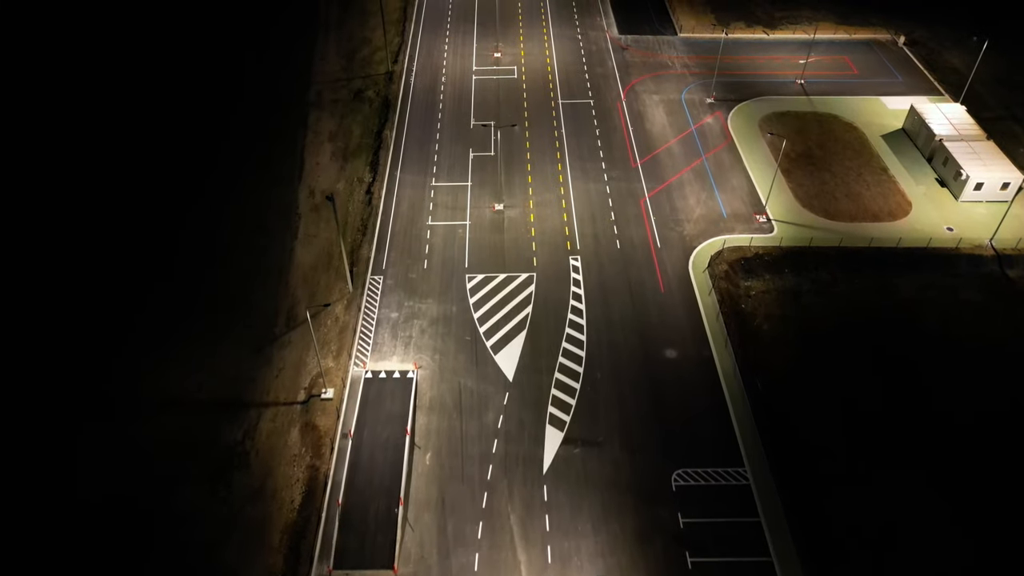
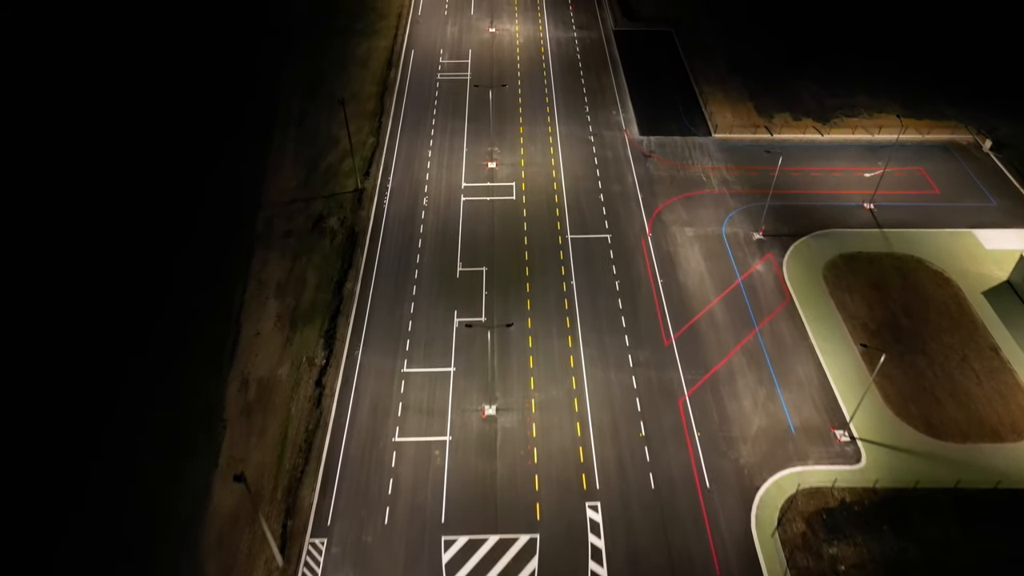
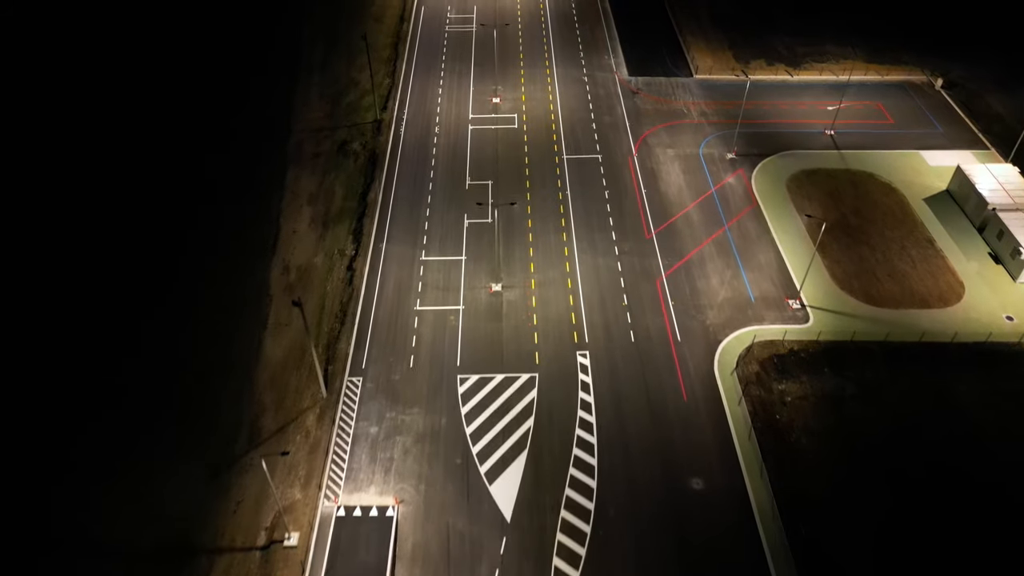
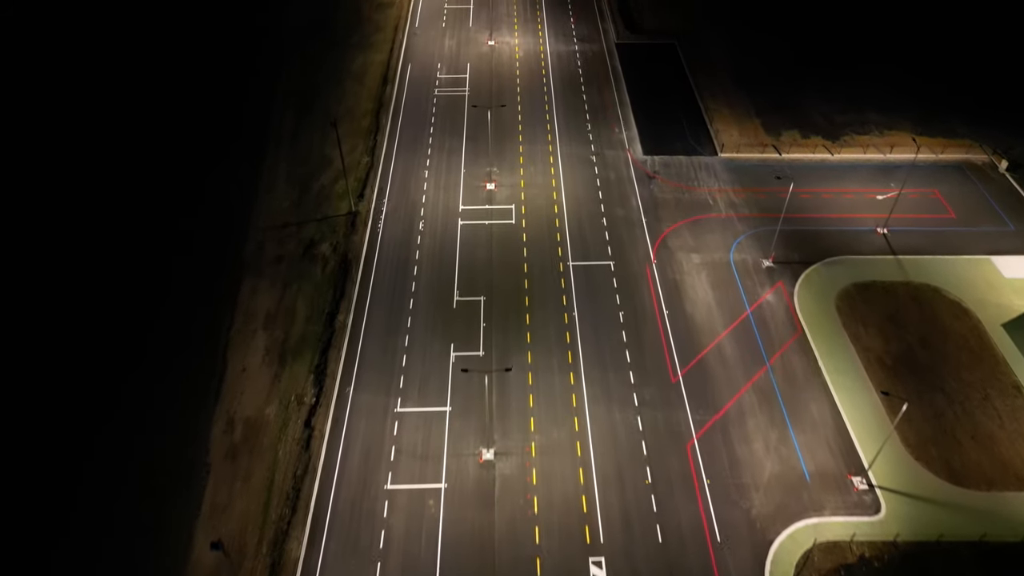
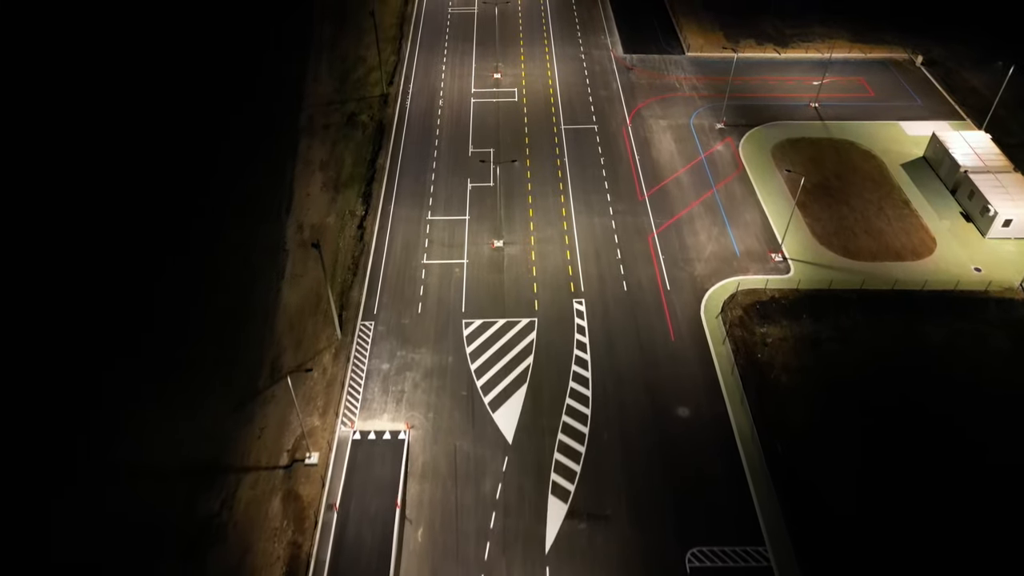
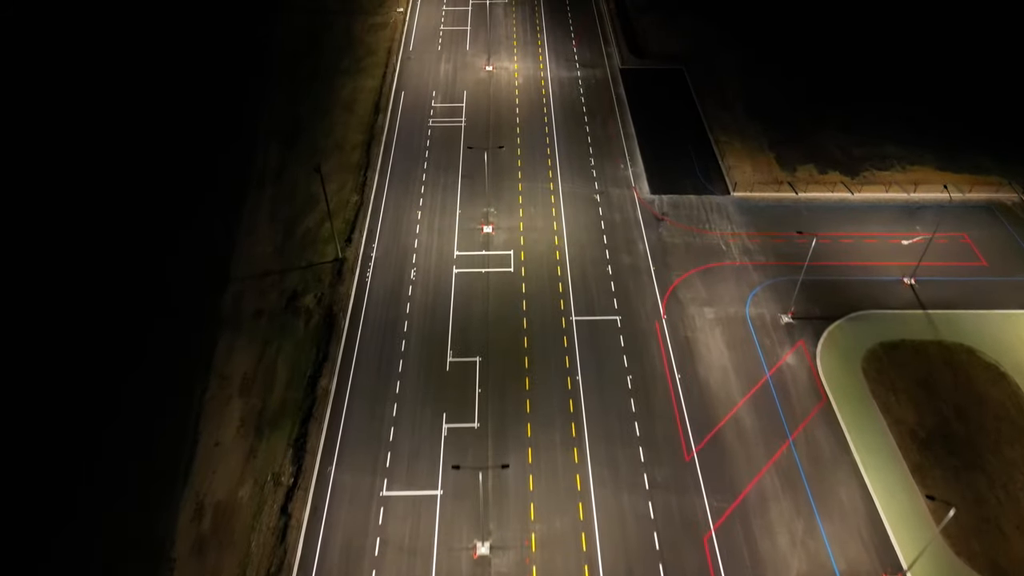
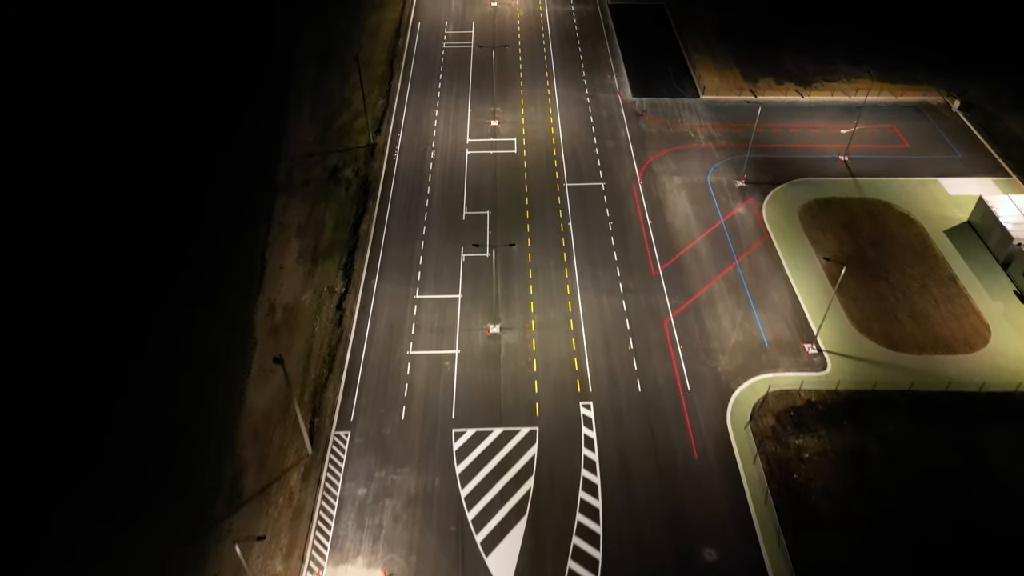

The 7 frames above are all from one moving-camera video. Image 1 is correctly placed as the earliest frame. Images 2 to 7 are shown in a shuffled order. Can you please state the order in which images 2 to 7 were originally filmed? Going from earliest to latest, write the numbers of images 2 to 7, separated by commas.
5, 3, 7, 2, 4, 6
